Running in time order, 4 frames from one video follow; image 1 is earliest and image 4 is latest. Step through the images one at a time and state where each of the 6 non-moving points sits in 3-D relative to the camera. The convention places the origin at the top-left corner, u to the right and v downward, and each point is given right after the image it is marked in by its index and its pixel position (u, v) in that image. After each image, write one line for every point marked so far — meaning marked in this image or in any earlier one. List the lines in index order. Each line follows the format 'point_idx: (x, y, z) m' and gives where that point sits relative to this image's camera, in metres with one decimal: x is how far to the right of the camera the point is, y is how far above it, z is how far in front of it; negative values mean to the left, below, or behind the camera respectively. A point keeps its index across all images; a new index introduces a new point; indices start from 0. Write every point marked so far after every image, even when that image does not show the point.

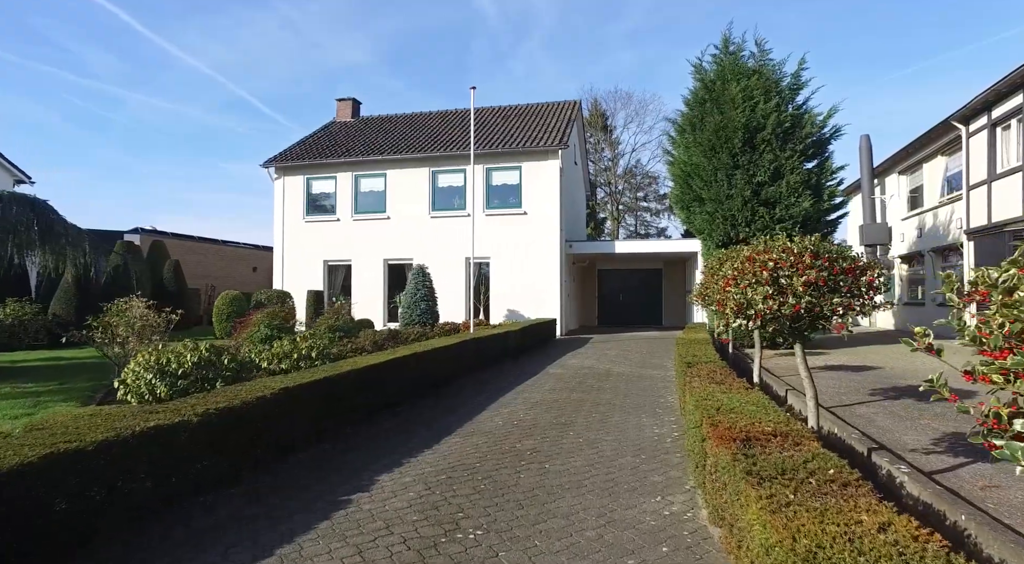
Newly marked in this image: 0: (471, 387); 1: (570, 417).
0: (-0.6, -1.5, +8.8) m
1: (+0.6, -1.5, +6.7) m
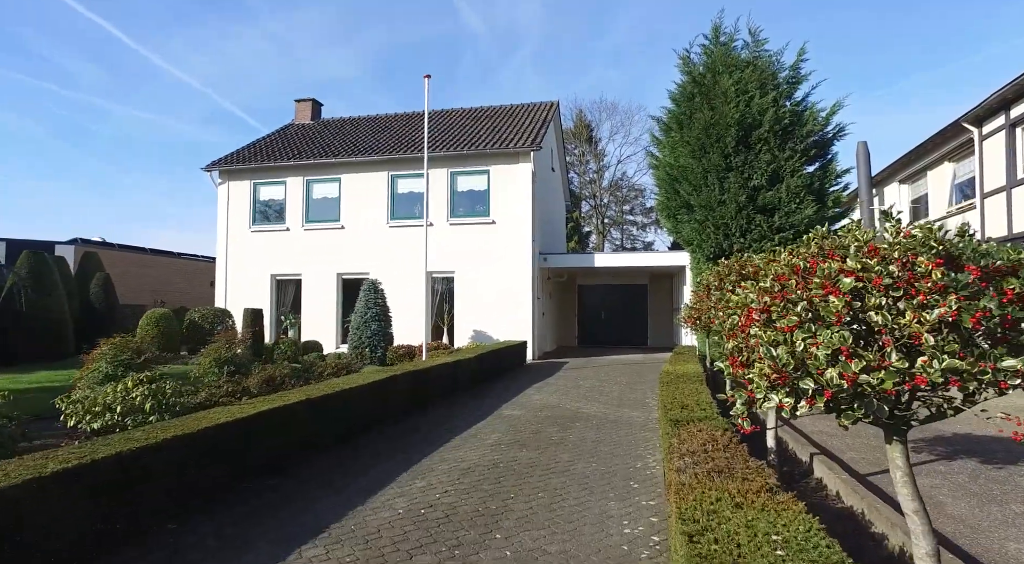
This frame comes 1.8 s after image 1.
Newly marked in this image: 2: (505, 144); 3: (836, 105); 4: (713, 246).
0: (-1.3, -1.7, +6.8) m
1: (0.0, -1.7, +4.7) m
2: (-0.2, +3.8, +17.2) m
3: (+7.2, +3.9, +13.9) m
4: (+4.5, +0.8, +13.8) m
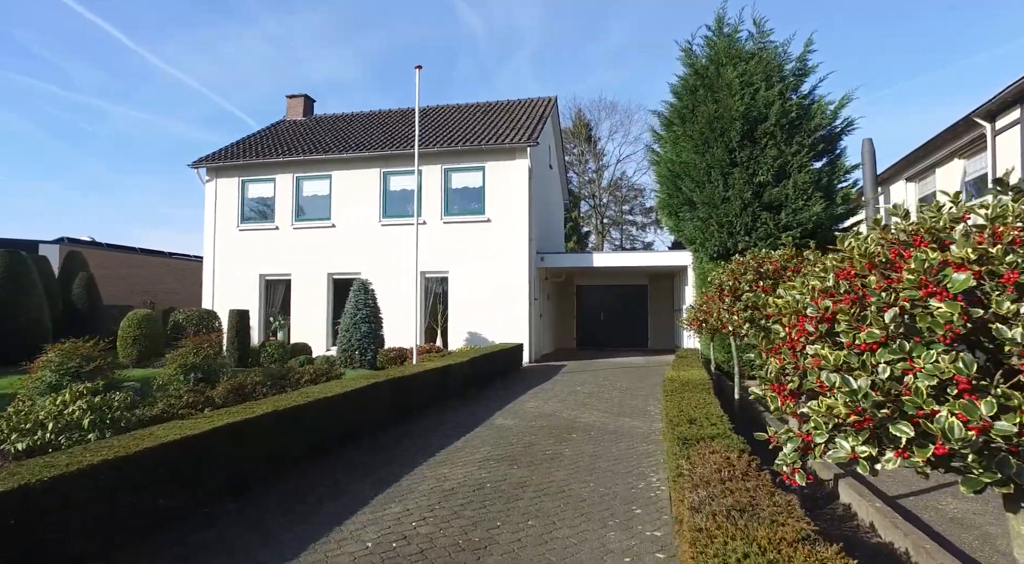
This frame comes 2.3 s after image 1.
0: (-1.4, -1.7, +6.2) m
1: (-0.1, -1.7, +4.1) m
2: (-0.3, +3.8, +16.6) m
3: (+7.1, +3.9, +13.3) m
4: (+4.4, +0.8, +13.2) m
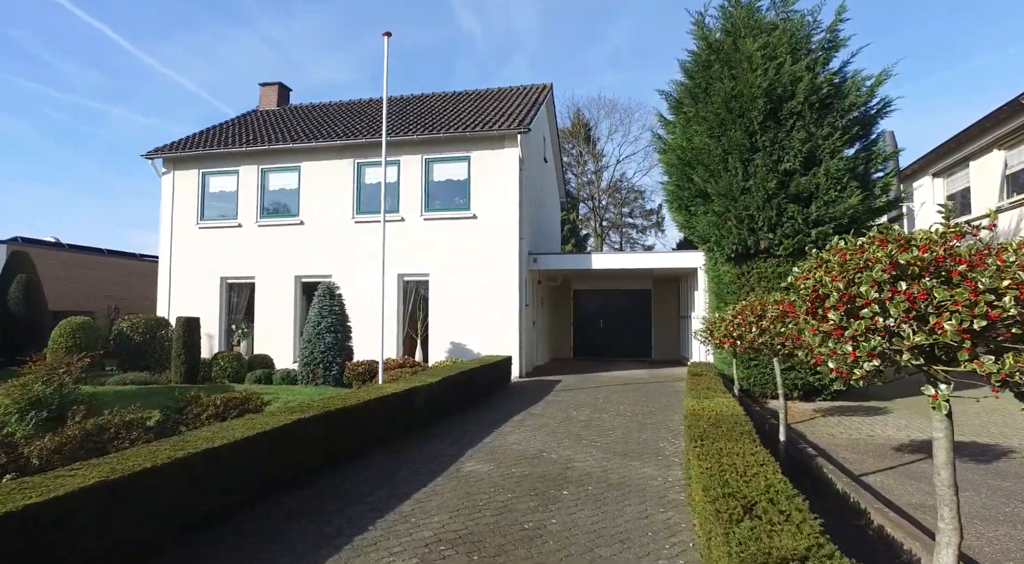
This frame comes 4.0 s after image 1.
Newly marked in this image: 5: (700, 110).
0: (-1.6, -1.8, +4.4) m
1: (-0.4, -1.7, +2.3) m
2: (-0.6, +3.7, +14.8) m
3: (+6.9, +3.9, +11.5) m
4: (+4.1, +0.7, +11.4) m
5: (+3.6, +3.3, +12.0) m
